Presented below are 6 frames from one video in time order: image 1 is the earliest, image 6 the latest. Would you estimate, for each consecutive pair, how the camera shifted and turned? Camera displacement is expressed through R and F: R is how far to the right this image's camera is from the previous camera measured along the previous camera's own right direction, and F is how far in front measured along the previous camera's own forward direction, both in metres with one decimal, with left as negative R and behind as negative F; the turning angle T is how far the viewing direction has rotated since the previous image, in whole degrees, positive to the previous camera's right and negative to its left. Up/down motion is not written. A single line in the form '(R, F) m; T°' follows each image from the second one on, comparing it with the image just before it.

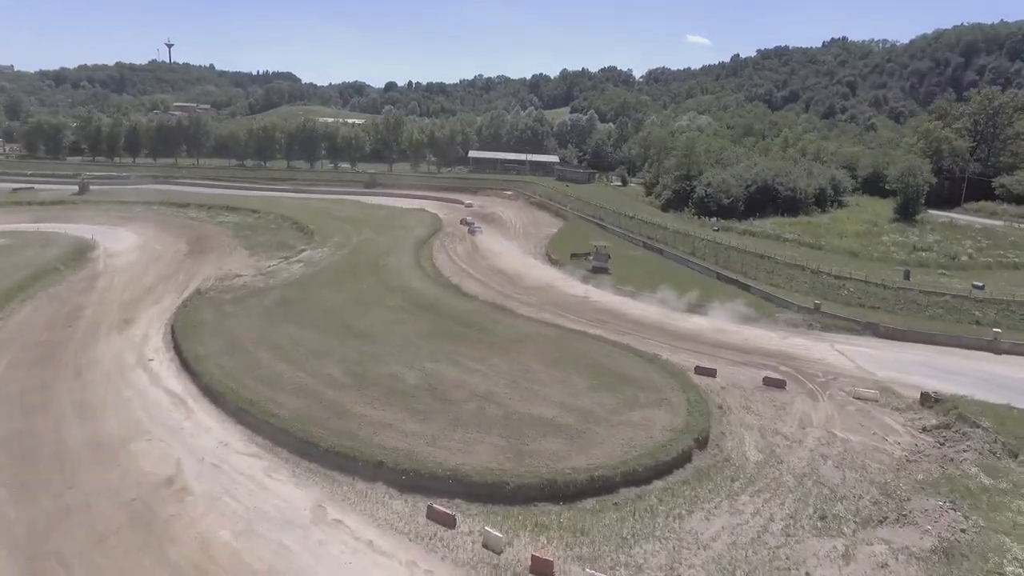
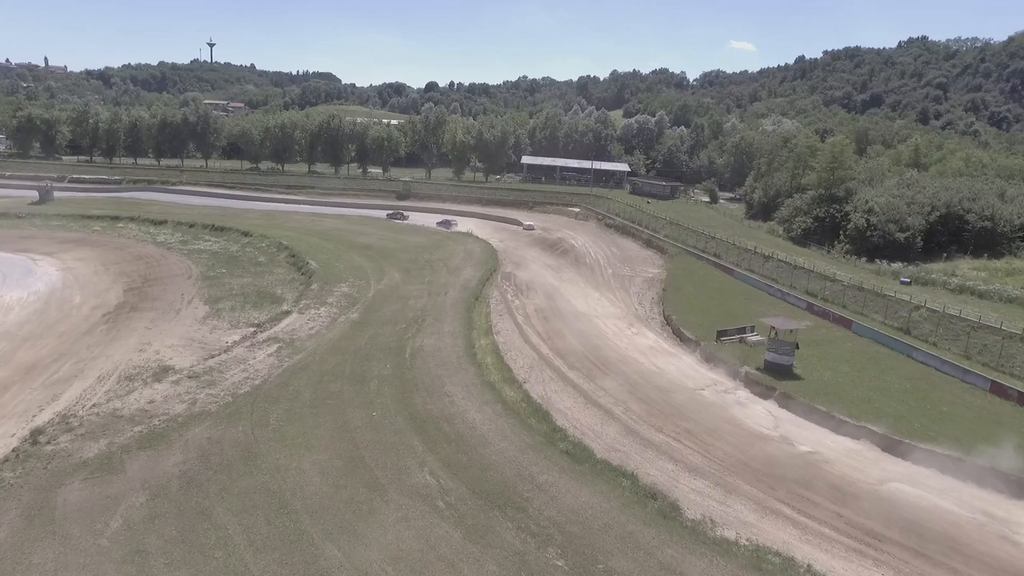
(-3.5, +19.4) m; -3°
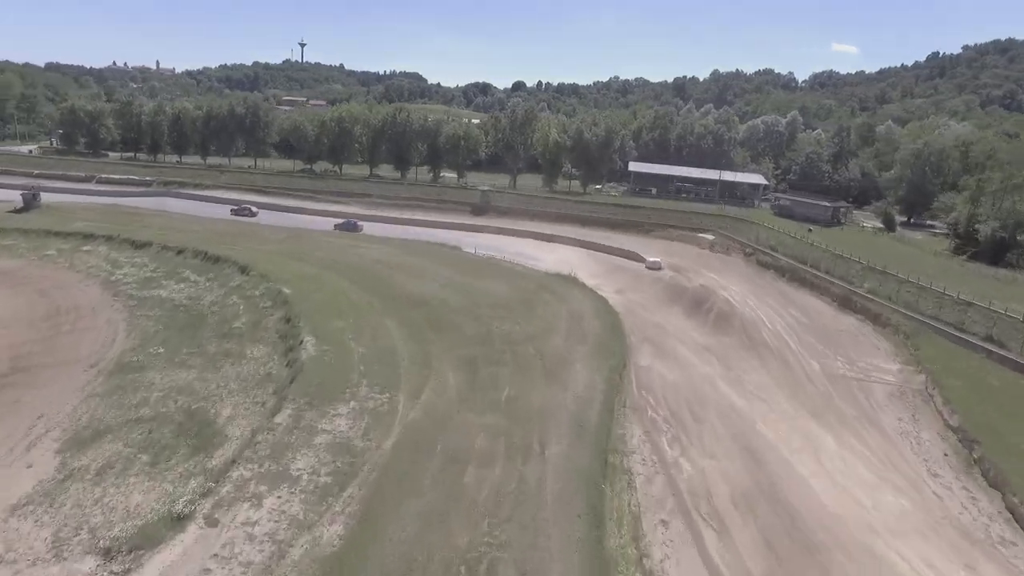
(-2.6, +19.5) m; -7°
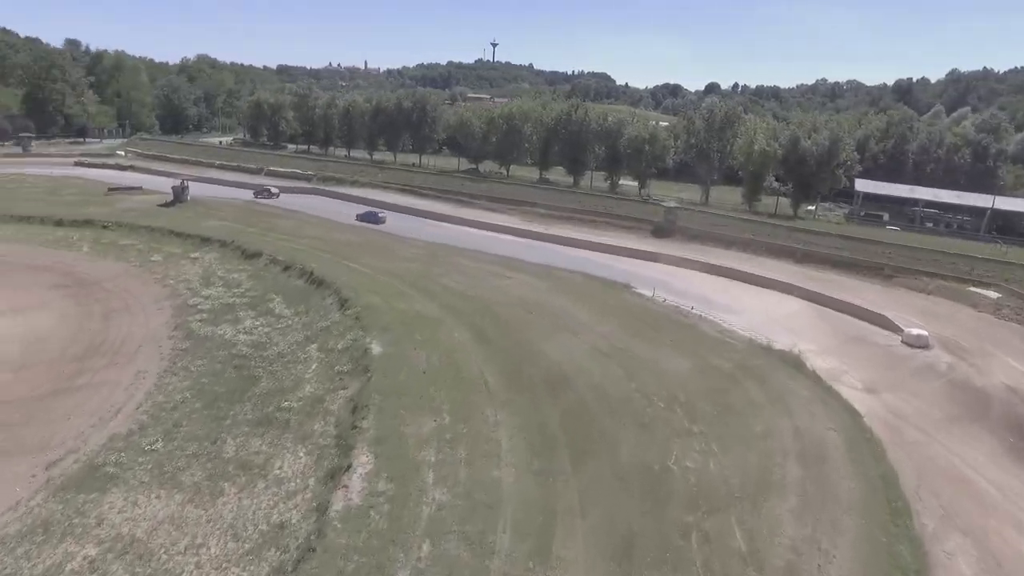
(-0.8, +11.4) m; -15°
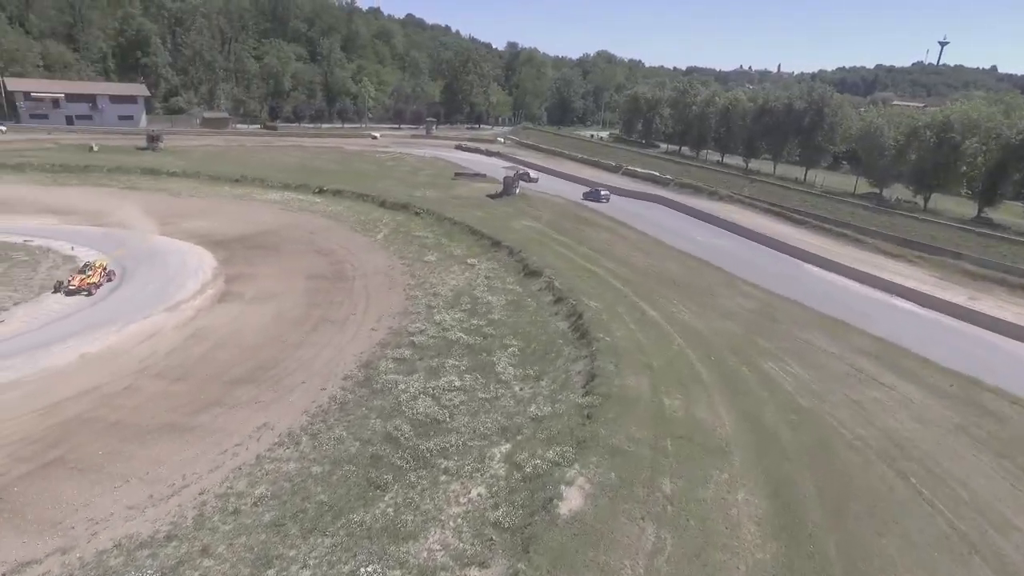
(+0.4, +10.9) m; -31°
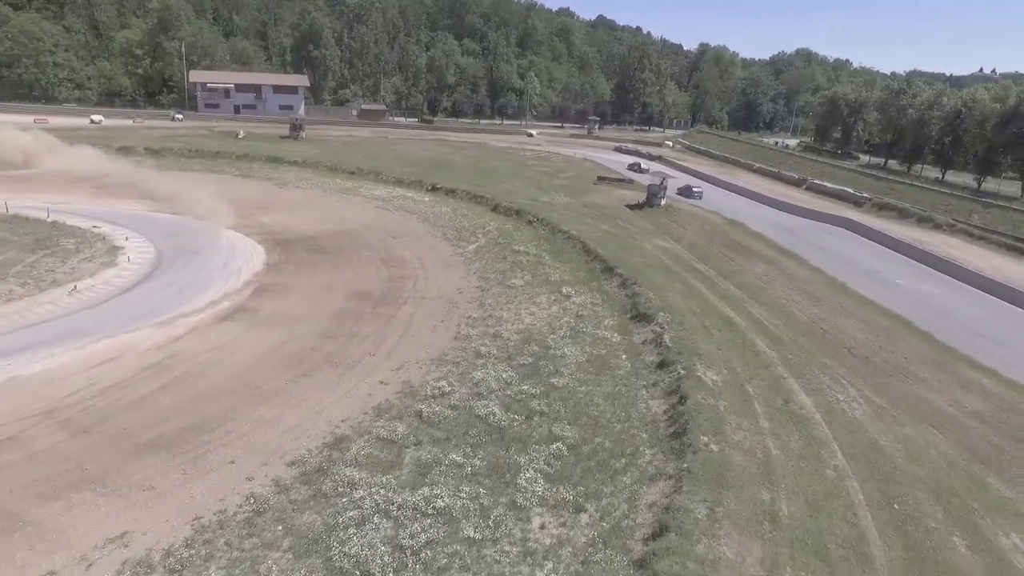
(+2.3, +7.4) m; -15°
